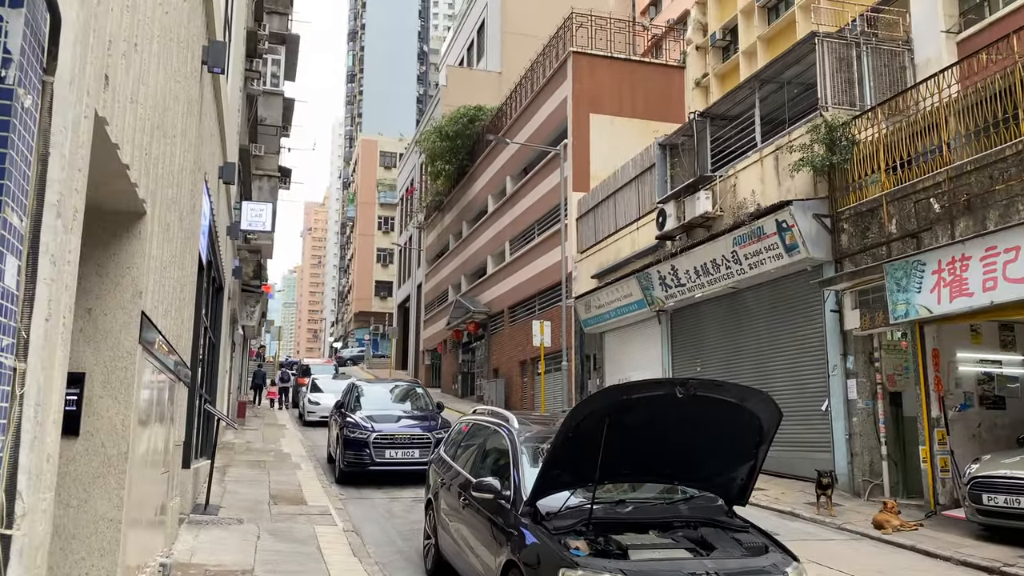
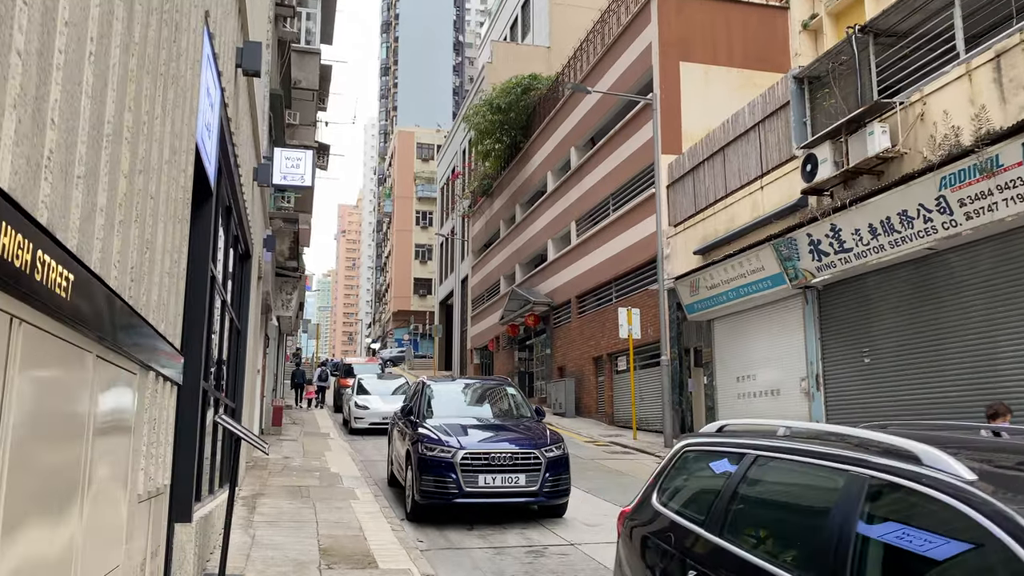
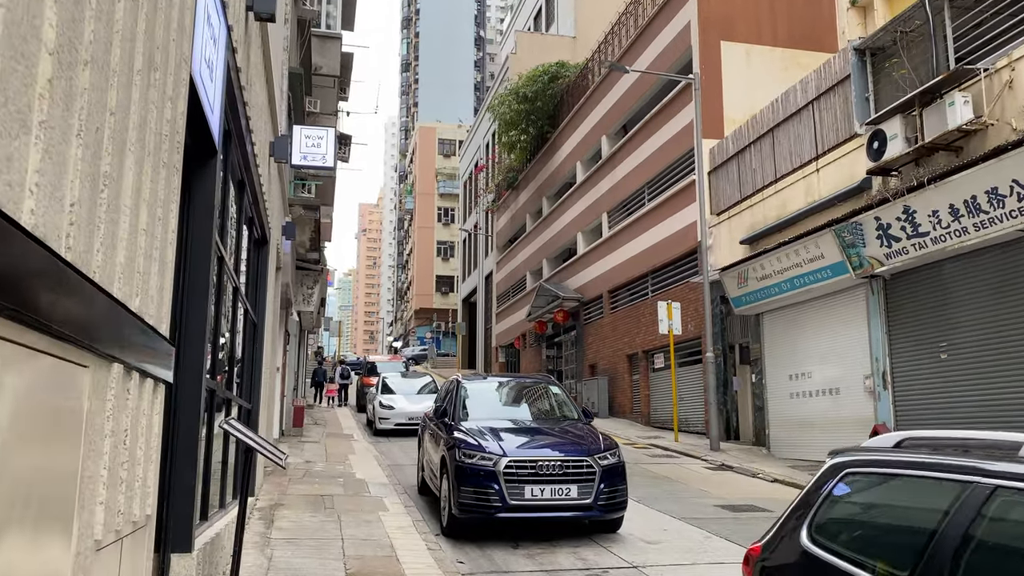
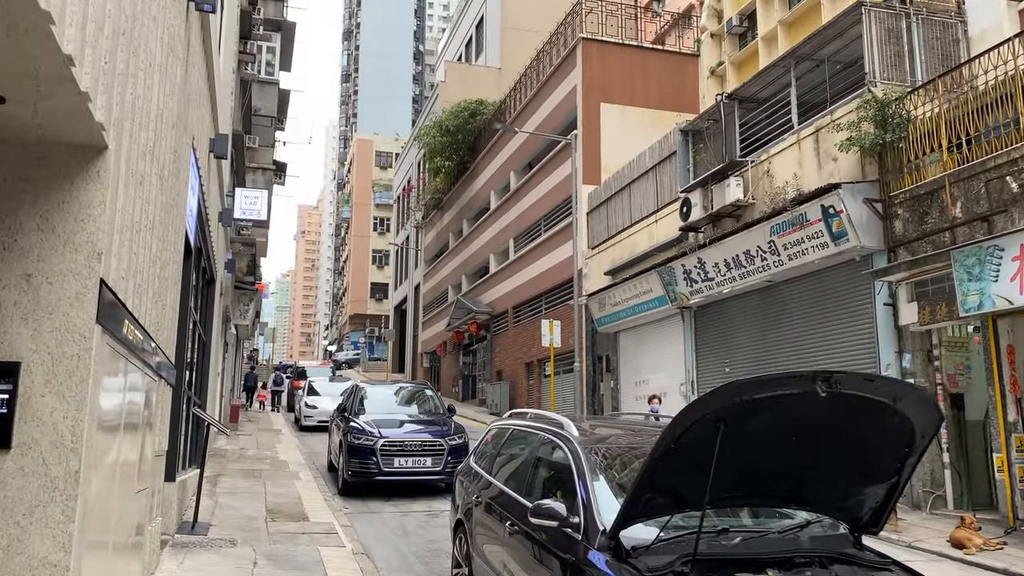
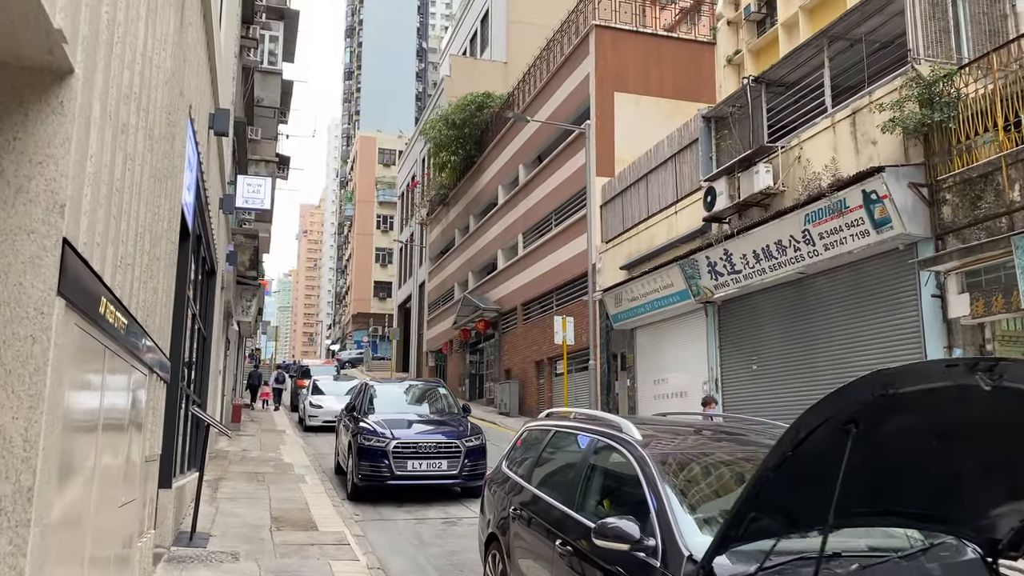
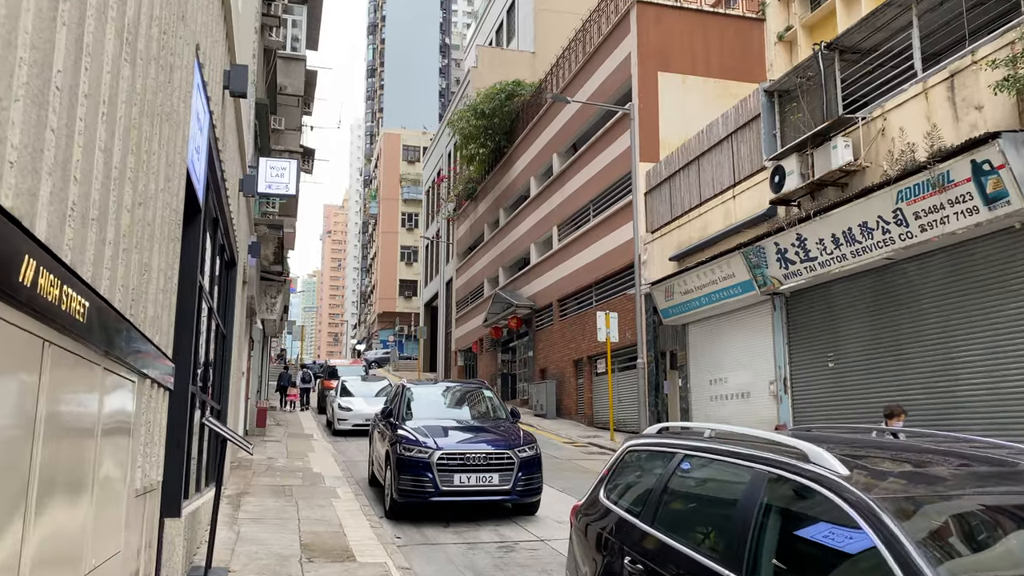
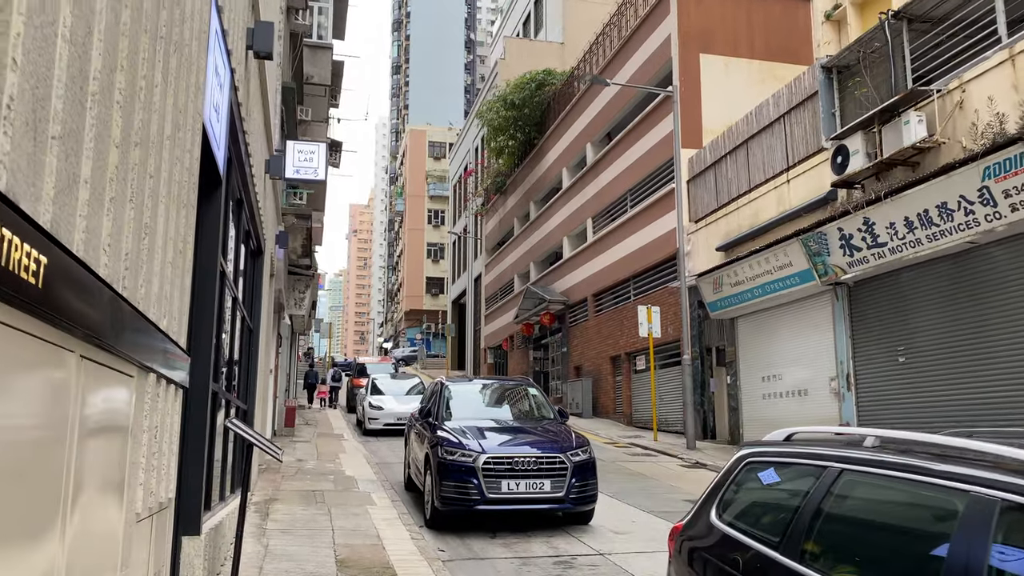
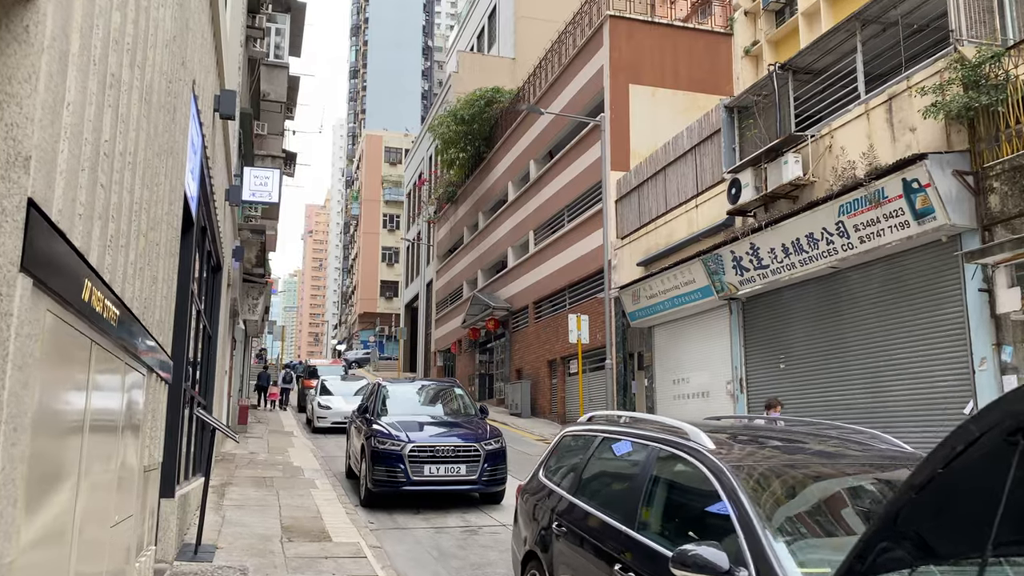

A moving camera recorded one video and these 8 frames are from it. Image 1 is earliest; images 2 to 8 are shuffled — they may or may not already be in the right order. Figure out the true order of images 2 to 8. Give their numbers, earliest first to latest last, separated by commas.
4, 5, 8, 6, 2, 7, 3
